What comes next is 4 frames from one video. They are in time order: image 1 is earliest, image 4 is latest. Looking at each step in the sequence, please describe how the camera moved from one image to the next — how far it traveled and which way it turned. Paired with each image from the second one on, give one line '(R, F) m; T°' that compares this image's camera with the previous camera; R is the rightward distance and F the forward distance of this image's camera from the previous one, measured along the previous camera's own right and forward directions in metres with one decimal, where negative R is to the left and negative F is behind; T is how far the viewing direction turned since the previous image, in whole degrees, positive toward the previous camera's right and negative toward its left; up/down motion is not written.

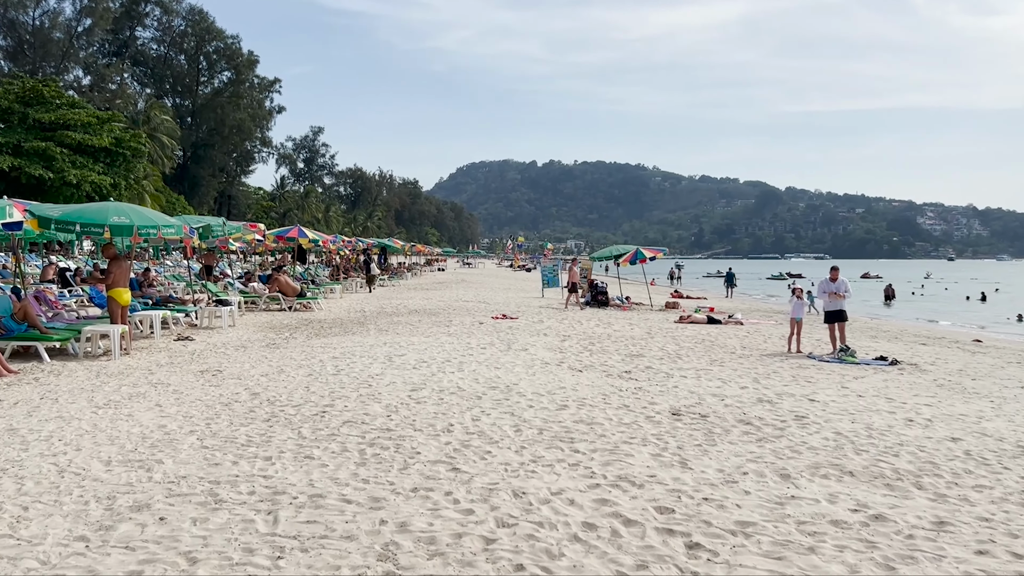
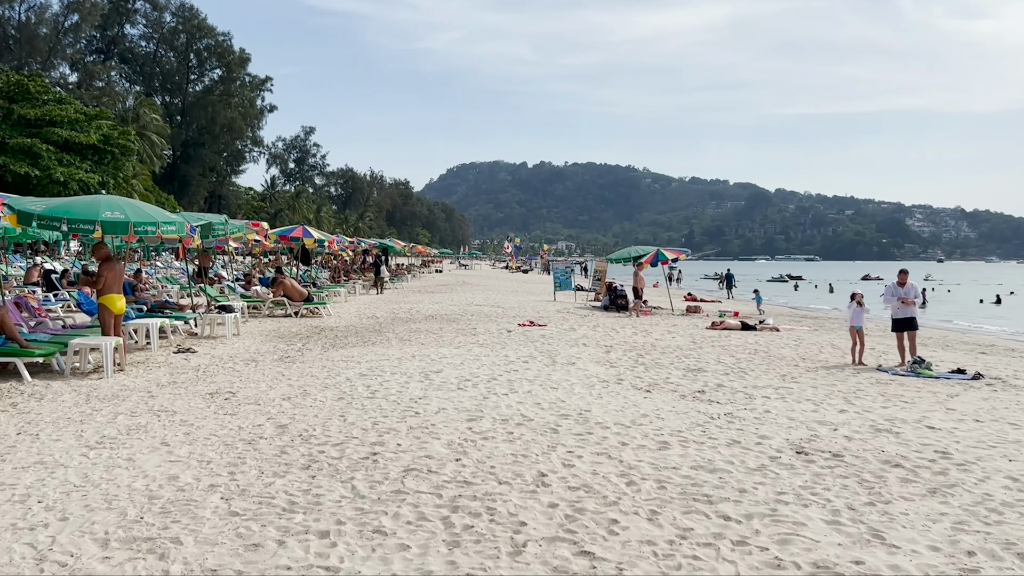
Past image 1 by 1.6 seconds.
(-0.7, +1.2) m; +1°
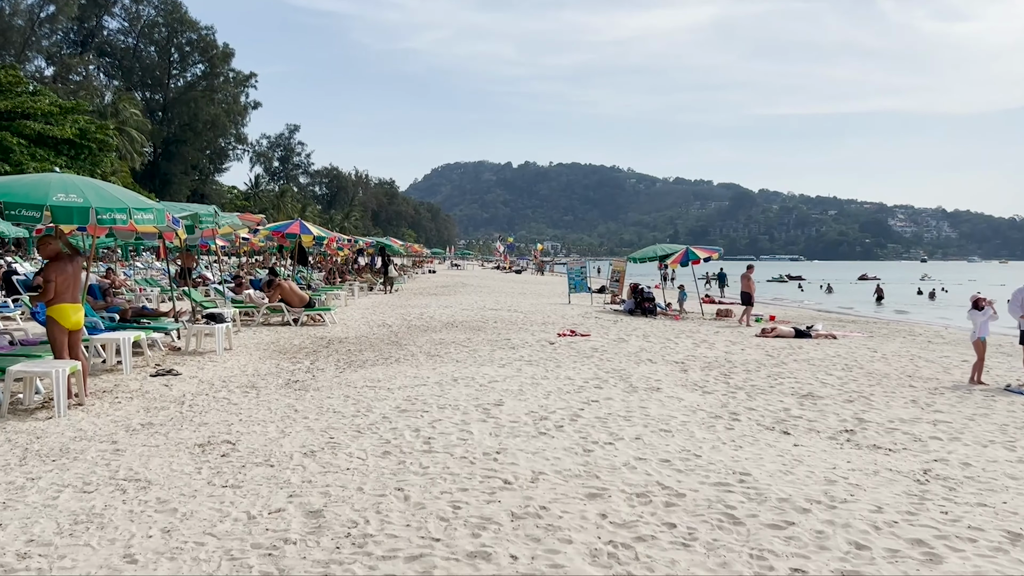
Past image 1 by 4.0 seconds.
(-0.9, +1.9) m; +1°
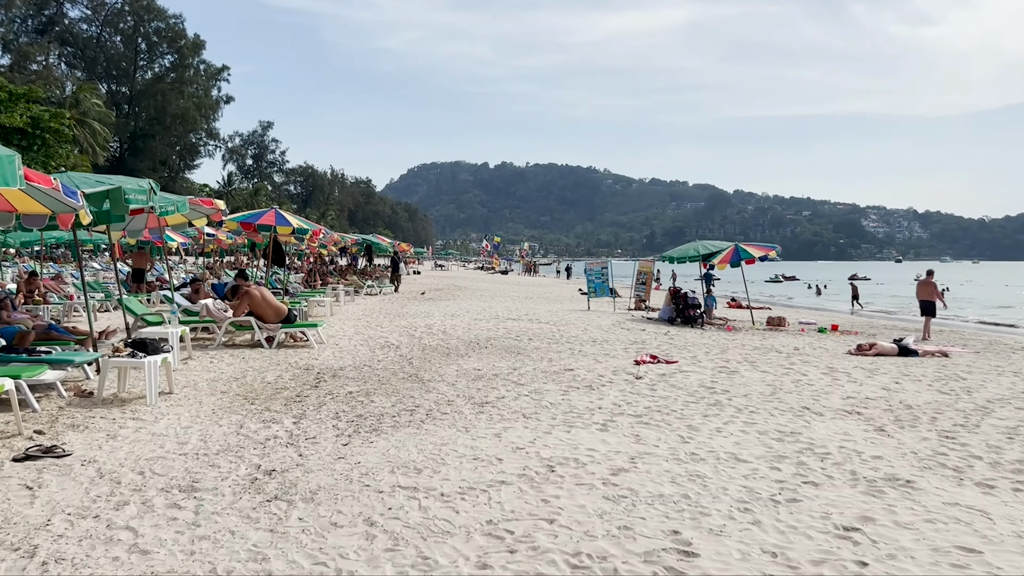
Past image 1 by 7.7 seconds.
(-1.0, +3.2) m; +2°
